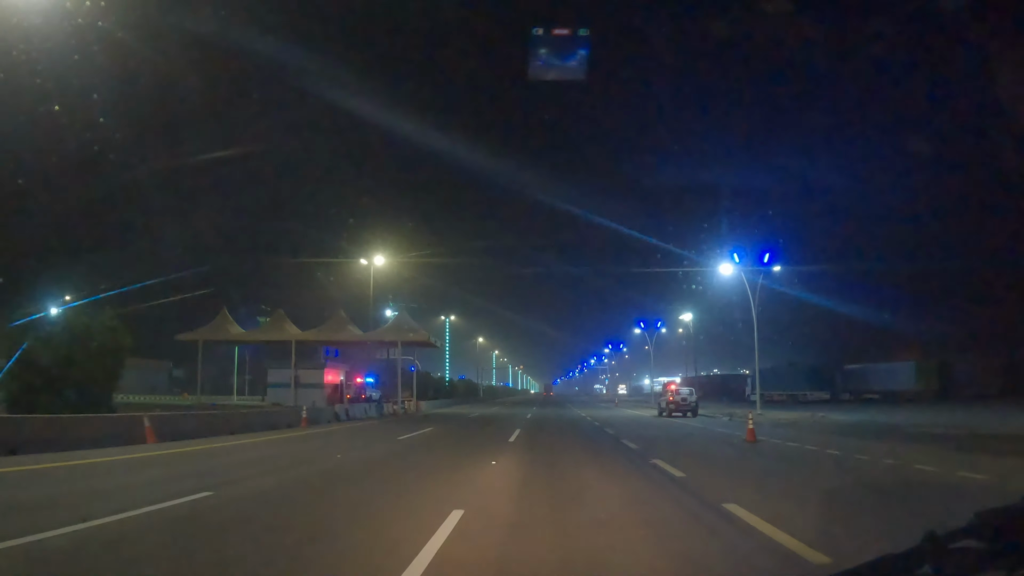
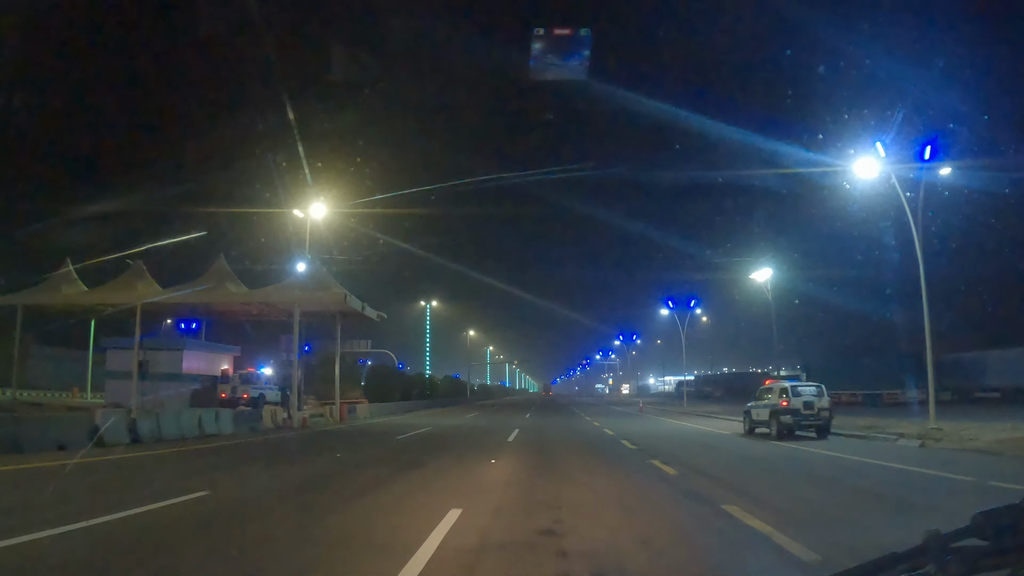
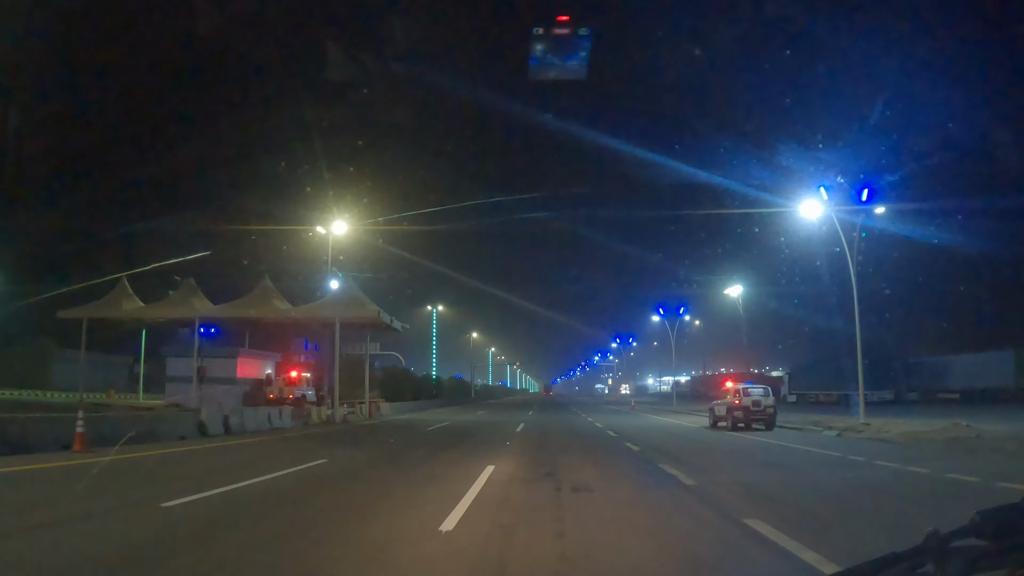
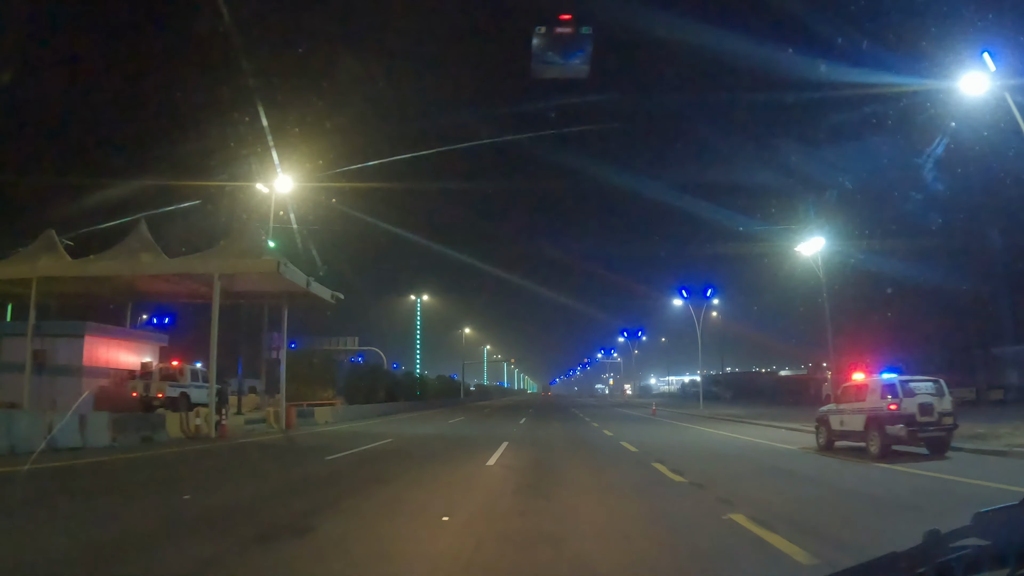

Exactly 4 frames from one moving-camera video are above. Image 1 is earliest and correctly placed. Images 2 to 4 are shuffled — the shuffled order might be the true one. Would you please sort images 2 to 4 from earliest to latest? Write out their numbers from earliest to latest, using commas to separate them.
3, 2, 4
